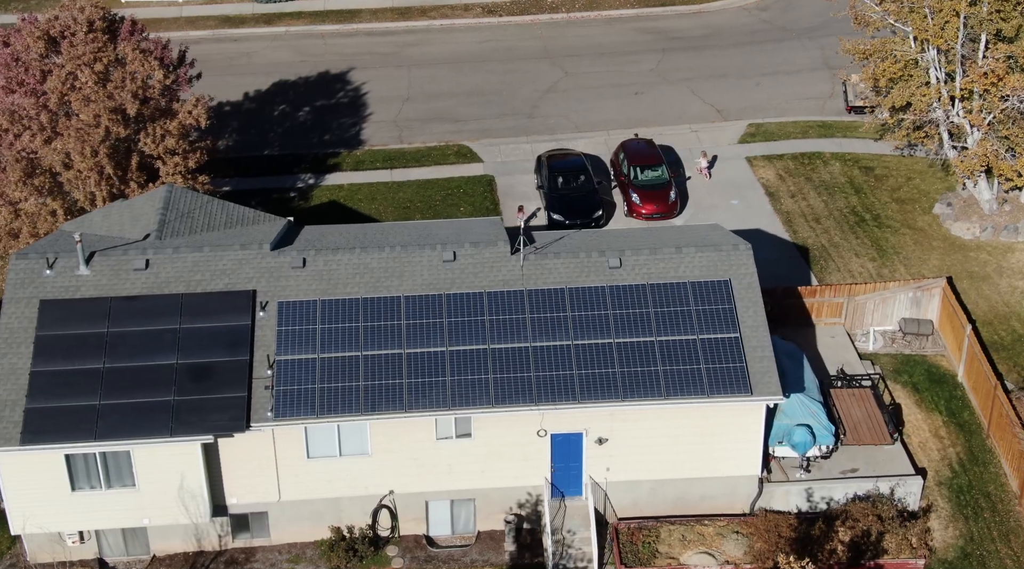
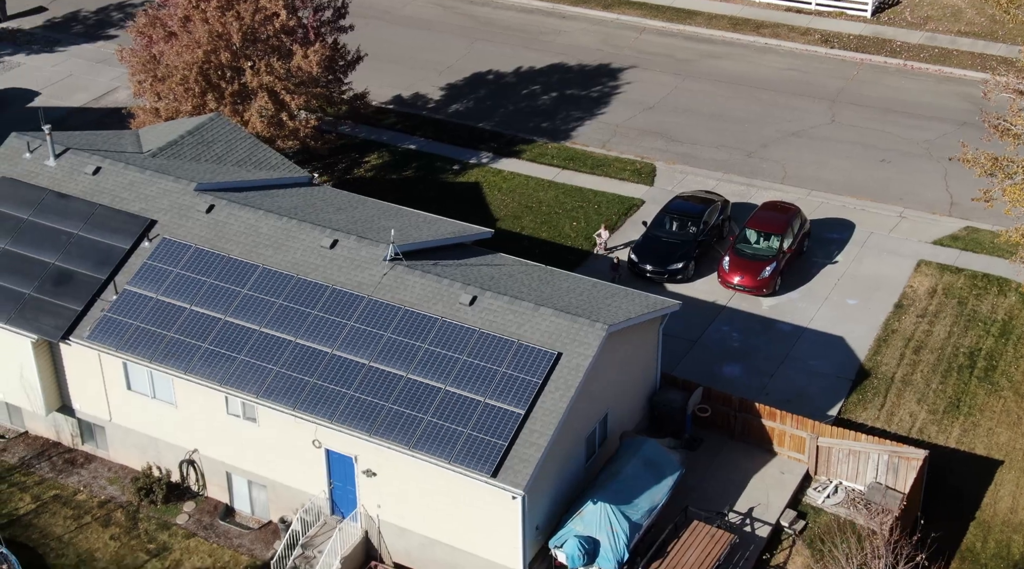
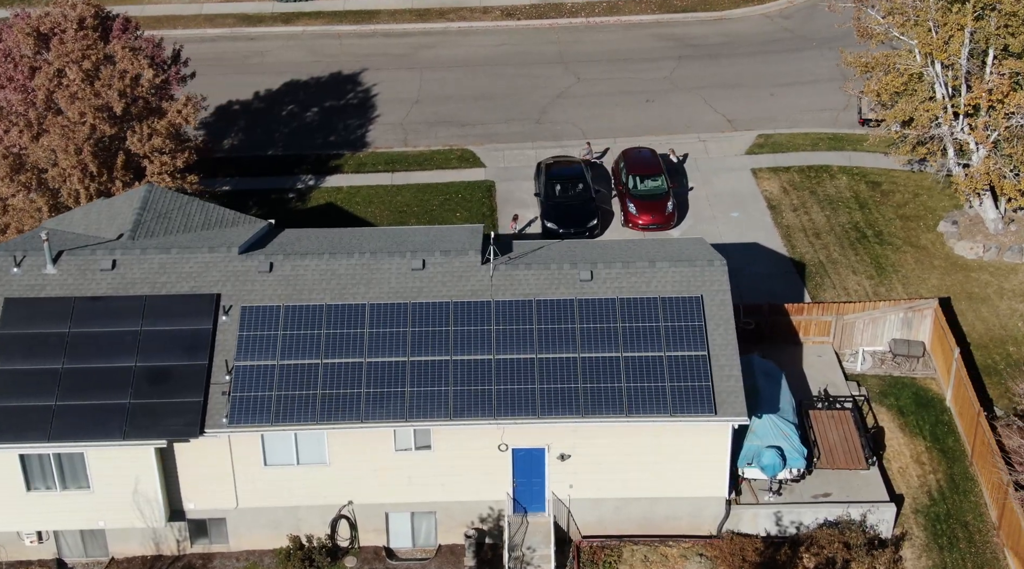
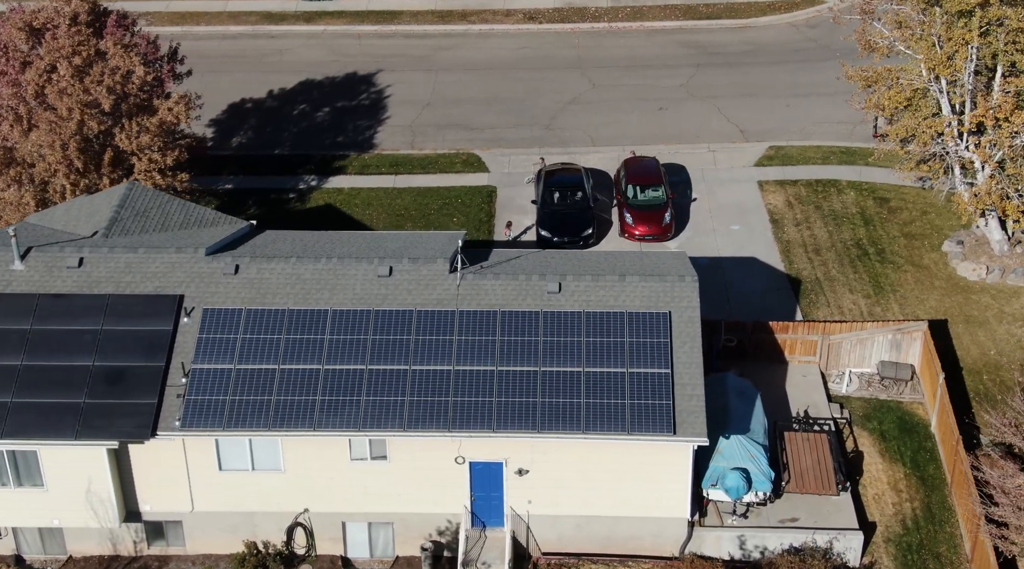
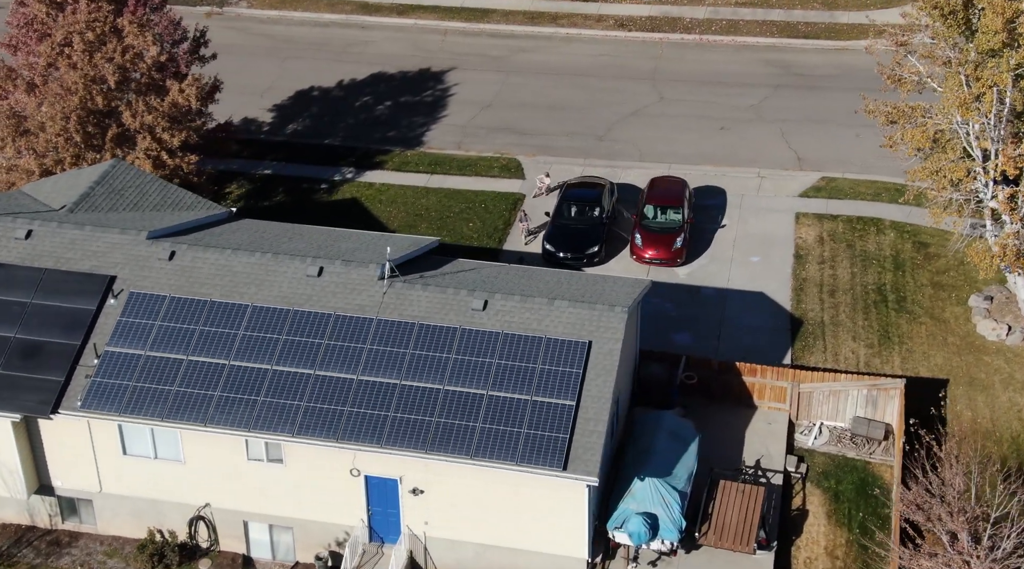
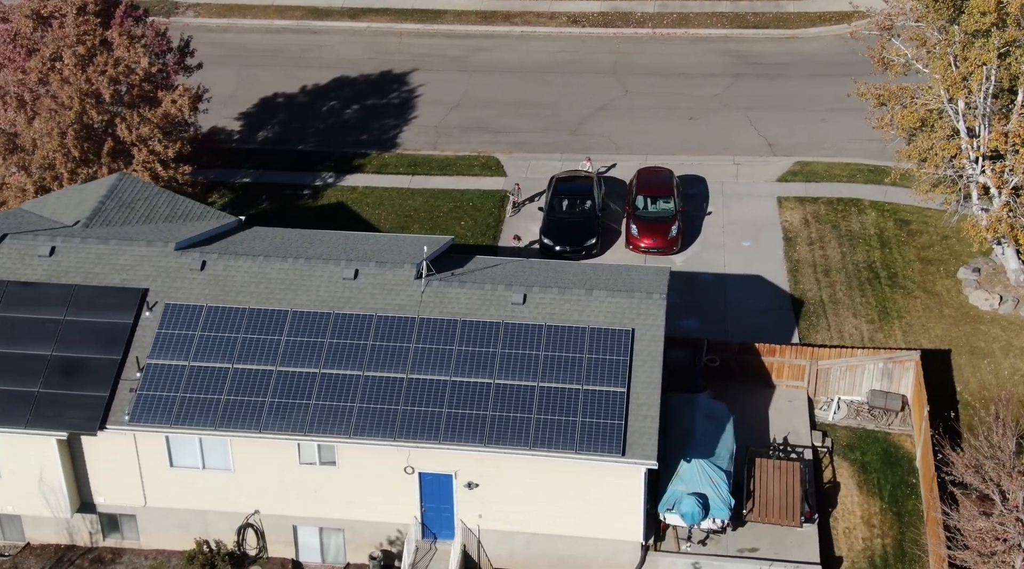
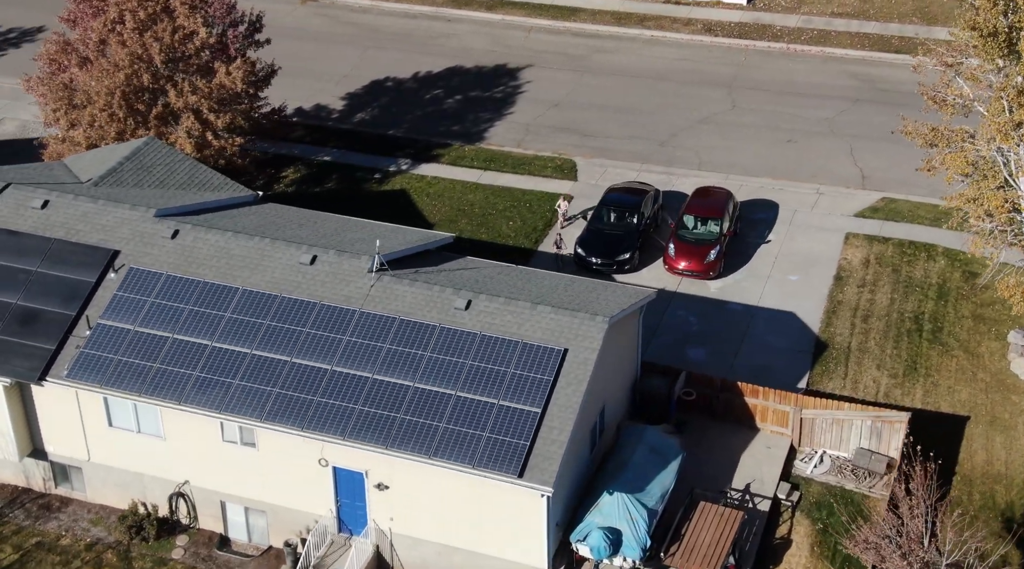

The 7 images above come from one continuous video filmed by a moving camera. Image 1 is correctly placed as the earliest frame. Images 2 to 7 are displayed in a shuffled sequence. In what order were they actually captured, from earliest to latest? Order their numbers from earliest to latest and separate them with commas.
3, 4, 6, 5, 7, 2
